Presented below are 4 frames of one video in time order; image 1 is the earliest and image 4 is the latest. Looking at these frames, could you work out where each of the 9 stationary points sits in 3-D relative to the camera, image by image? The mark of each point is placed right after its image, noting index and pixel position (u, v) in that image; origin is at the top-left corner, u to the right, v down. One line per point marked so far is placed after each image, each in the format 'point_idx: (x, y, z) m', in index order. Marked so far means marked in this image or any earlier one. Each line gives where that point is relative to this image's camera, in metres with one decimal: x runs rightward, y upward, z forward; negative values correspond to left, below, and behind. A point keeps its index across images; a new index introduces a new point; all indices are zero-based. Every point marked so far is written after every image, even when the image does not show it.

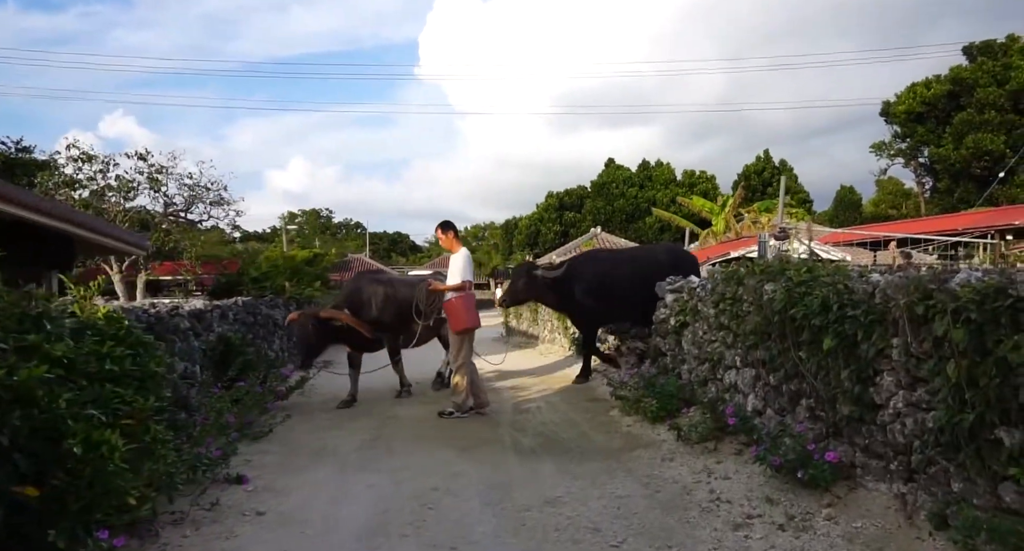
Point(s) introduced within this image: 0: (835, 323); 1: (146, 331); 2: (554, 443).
0: (+2.2, -0.3, +4.2) m
1: (-2.5, -0.4, +4.4) m
2: (+0.4, -1.6, +5.9) m
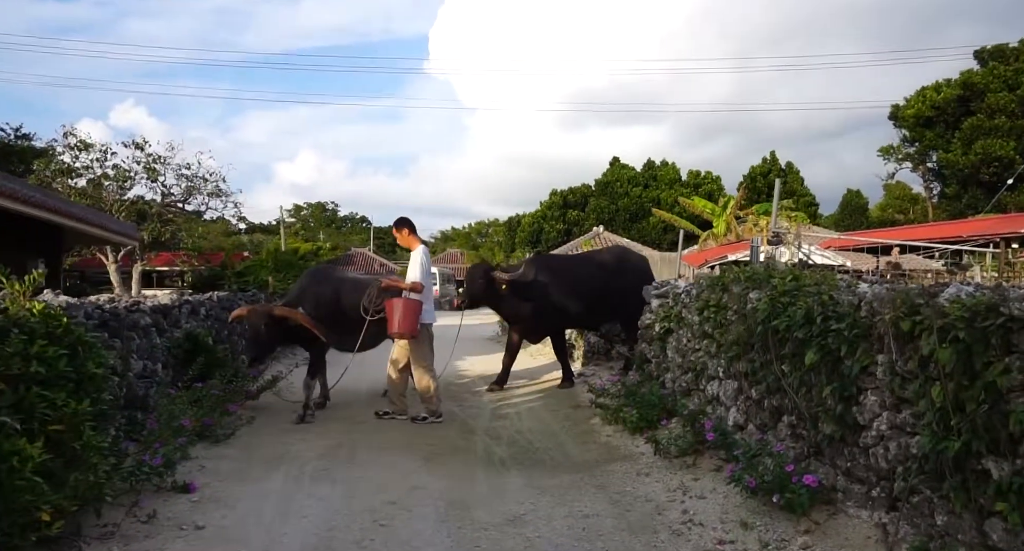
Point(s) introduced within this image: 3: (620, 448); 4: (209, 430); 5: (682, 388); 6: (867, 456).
0: (+1.9, -0.4, +3.9) m
1: (-2.8, -0.4, +4.1) m
2: (+0.1, -1.6, +5.6) m
3: (+1.0, -1.6, +5.7) m
4: (-2.4, -1.2, +4.9) m
5: (+1.6, -1.1, +6.0) m
6: (+2.0, -1.0, +3.6) m
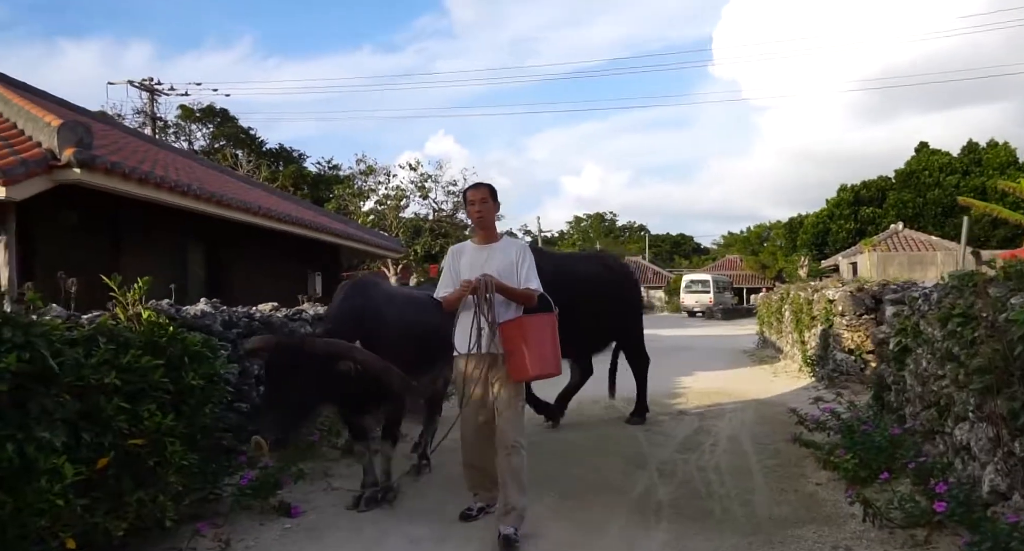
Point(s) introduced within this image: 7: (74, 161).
0: (+2.2, -0.3, +2.3) m
1: (-1.9, -0.4, +4.5) m
2: (+1.3, -1.6, +4.6) m
3: (+2.2, -1.6, +4.3) m
4: (-1.2, -1.3, +5.0) m
5: (+2.9, -1.1, +4.3) m
6: (+2.2, -1.0, +2.0) m
7: (-3.7, +1.0, +5.2) m
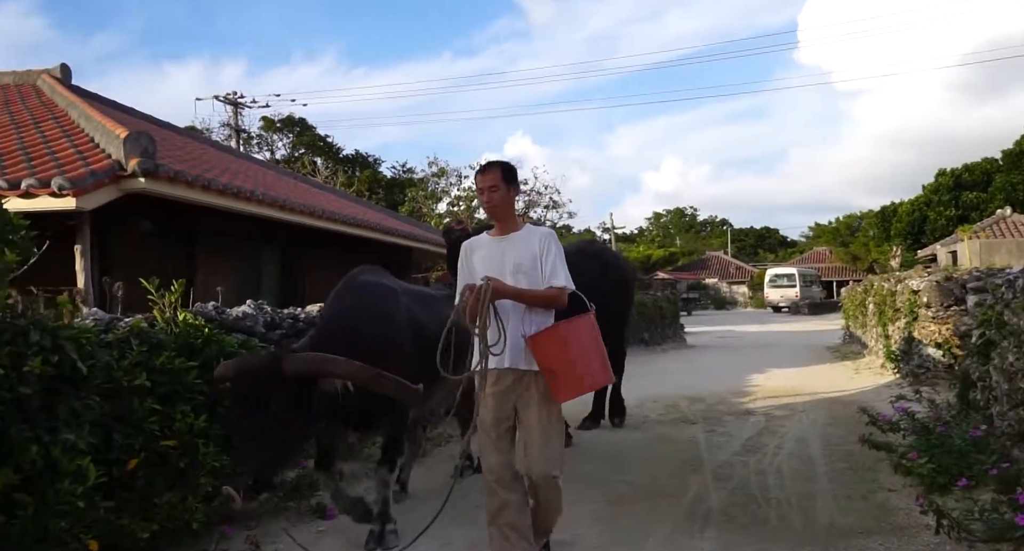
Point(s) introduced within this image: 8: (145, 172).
0: (+2.2, -0.3, +1.9) m
1: (-1.6, -0.4, +4.6) m
2: (+1.6, -1.5, +4.3) m
3: (+2.4, -1.5, +4.0) m
4: (-0.9, -1.2, +5.0) m
5: (+3.1, -1.0, +3.8) m
6: (+2.2, -0.9, +1.6) m
7: (-3.3, +0.9, +5.5) m
8: (-3.3, +0.9, +5.6) m
